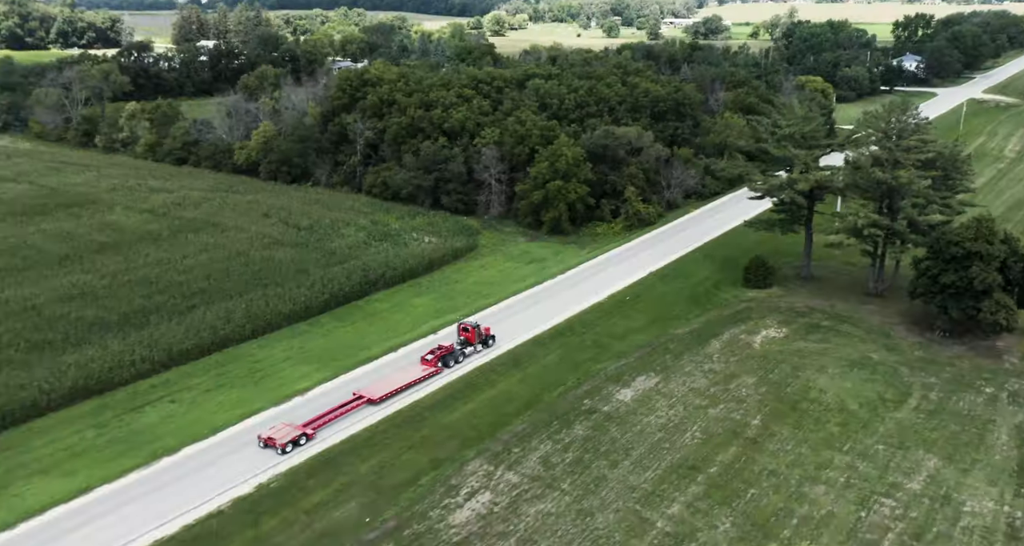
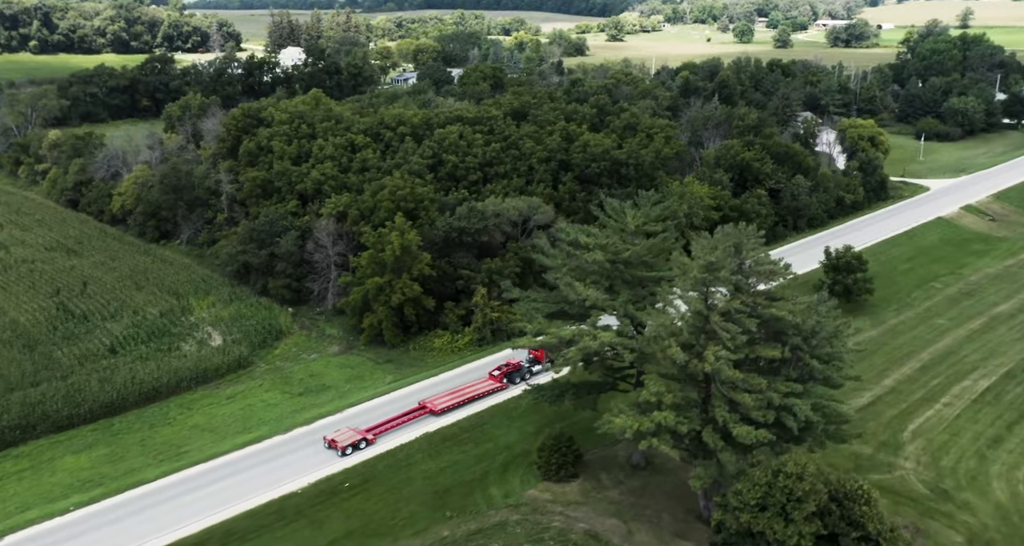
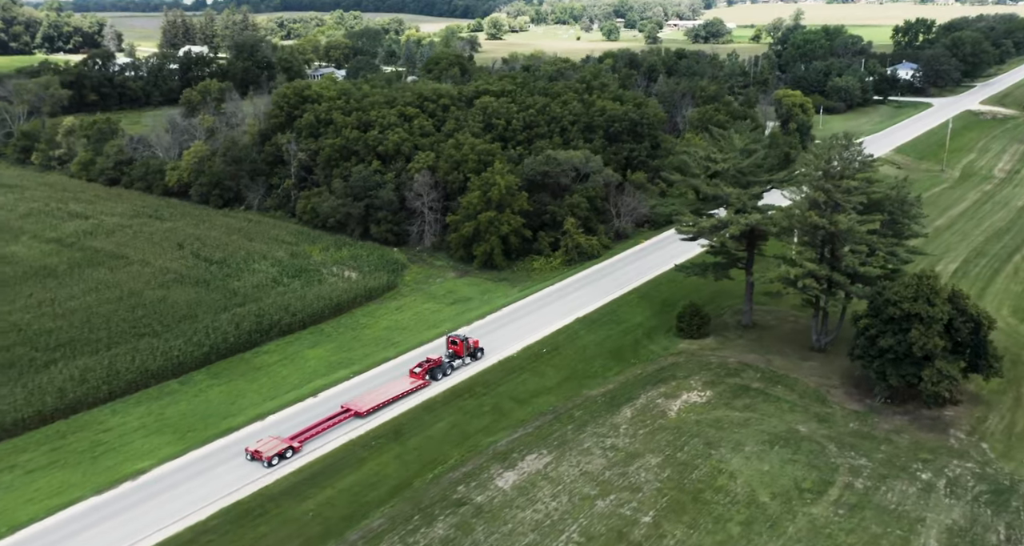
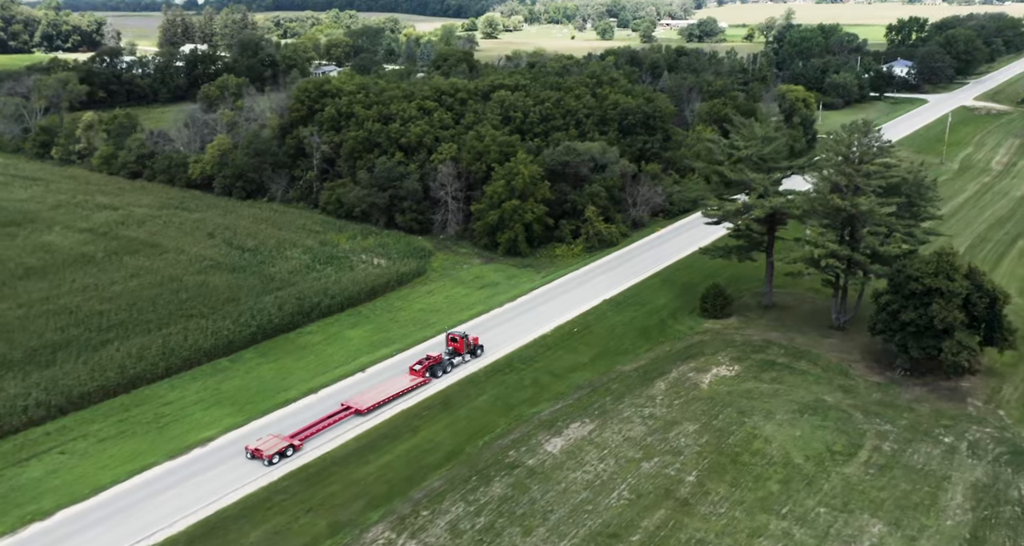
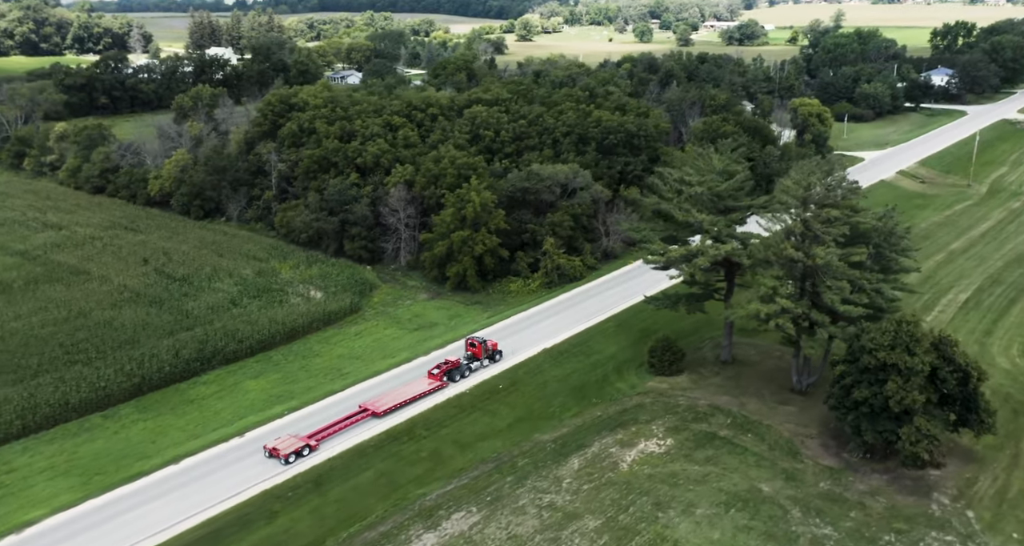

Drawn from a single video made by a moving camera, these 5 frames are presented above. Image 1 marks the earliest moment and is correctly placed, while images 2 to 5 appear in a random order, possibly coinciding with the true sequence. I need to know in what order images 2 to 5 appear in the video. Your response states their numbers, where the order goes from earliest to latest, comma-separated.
4, 3, 5, 2
